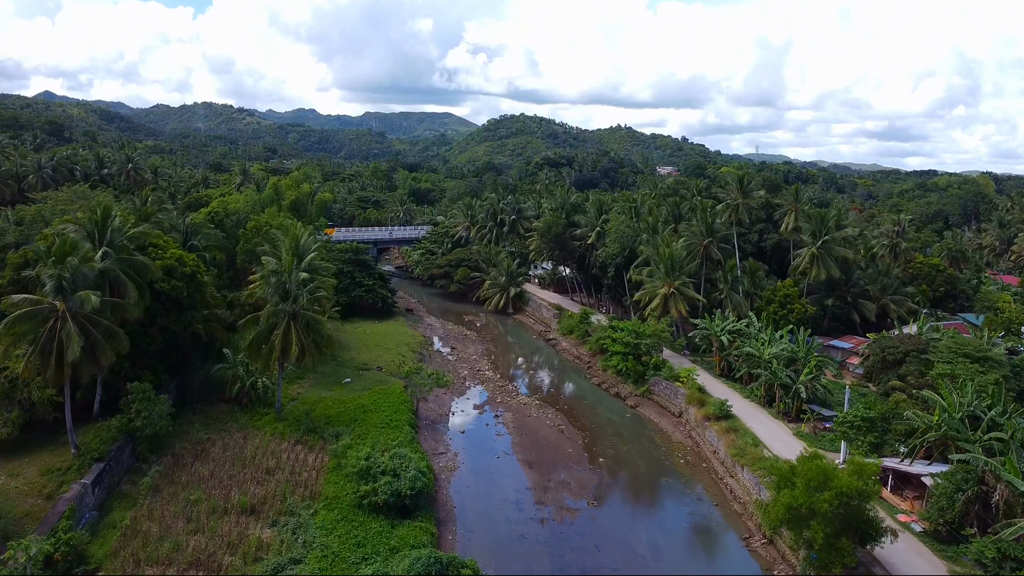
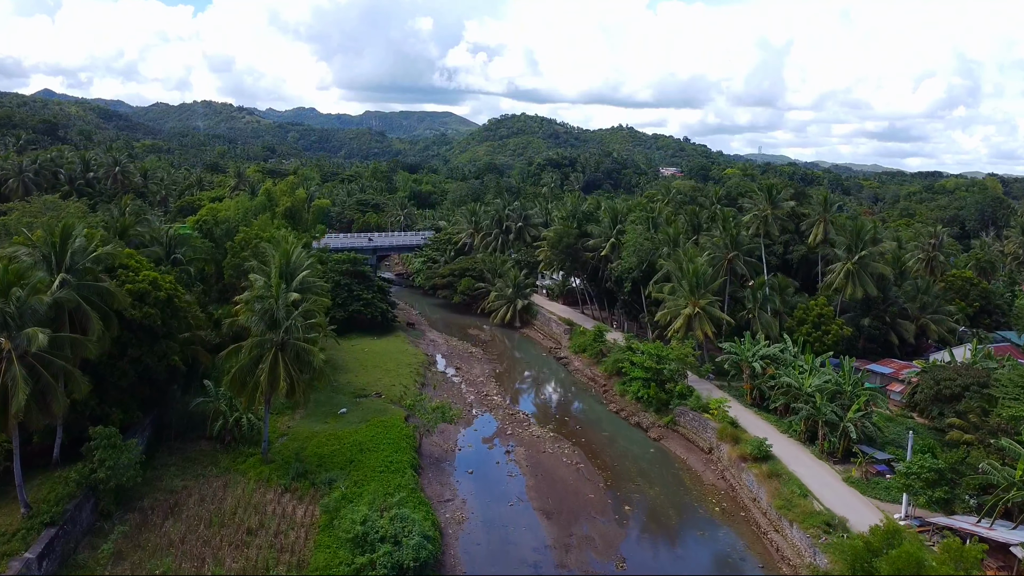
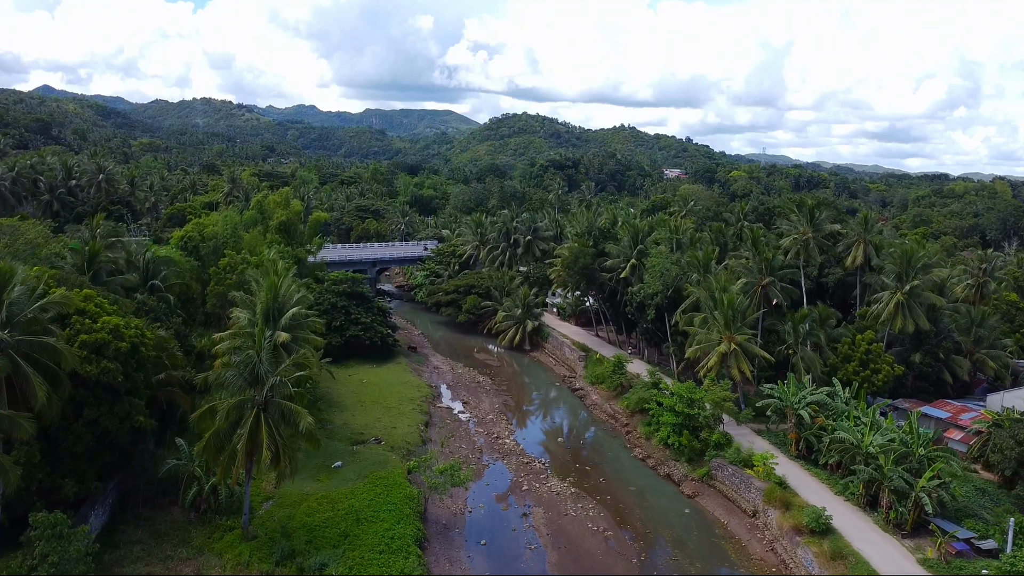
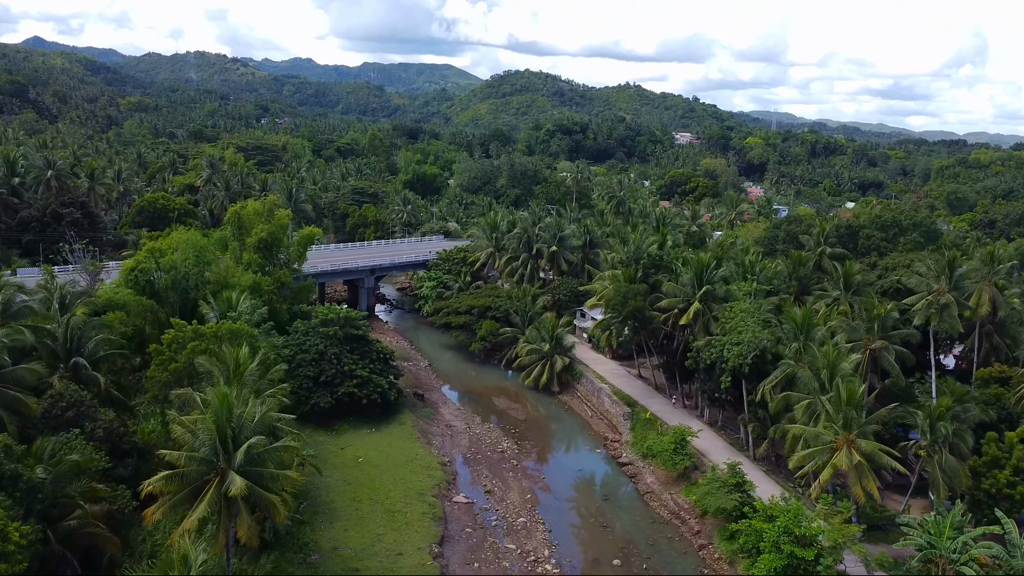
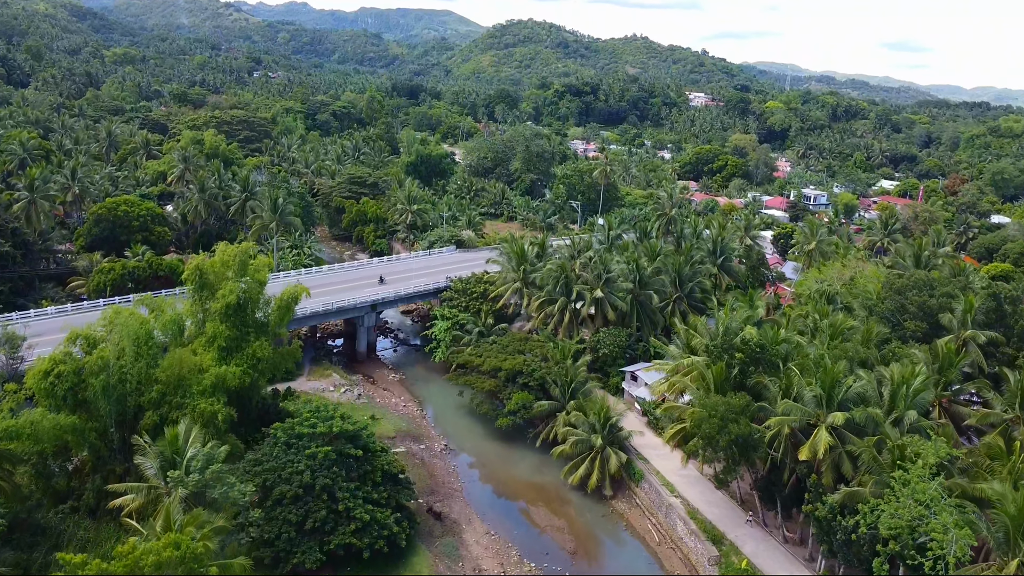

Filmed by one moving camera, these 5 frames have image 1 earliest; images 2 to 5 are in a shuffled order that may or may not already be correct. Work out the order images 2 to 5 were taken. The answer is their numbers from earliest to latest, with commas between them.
2, 3, 4, 5
